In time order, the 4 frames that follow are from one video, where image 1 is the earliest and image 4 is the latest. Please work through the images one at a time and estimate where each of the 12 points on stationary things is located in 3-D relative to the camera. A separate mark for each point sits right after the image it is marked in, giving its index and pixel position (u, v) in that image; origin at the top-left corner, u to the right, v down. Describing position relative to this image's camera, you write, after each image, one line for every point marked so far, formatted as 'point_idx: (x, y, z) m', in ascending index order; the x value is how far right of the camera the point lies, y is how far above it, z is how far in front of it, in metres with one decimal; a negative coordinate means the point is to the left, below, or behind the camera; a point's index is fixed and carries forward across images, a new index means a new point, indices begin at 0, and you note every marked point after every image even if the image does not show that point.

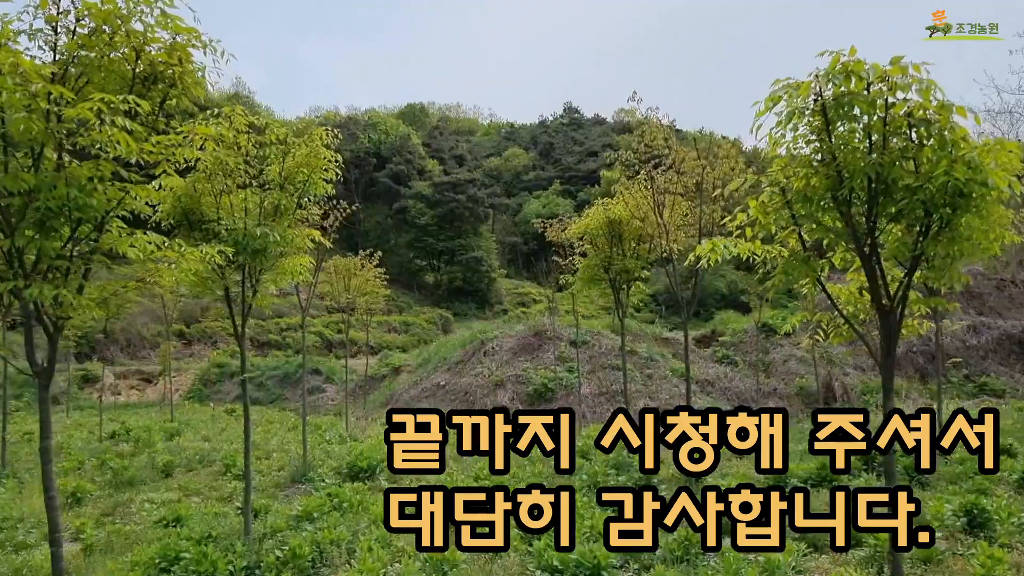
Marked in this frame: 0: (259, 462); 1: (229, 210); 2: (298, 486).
0: (-3.6, -2.5, +9.0) m
1: (-2.5, +0.7, +5.5) m
2: (-2.7, -2.5, +7.9) m
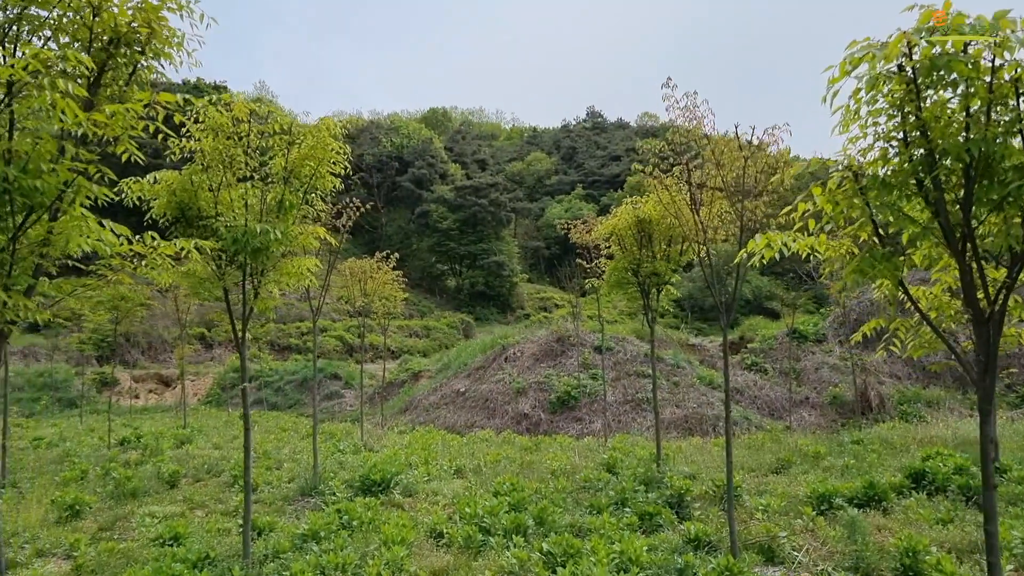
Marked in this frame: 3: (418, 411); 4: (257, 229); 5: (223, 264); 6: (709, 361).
0: (-3.4, -2.5, +8.6) m
1: (-2.3, +0.7, +5.1) m
2: (-2.5, -2.5, +7.5) m
3: (-2.5, -3.2, +16.6) m
4: (-2.0, +0.5, +4.9) m
5: (-2.4, +0.2, +5.2) m
6: (+6.1, -2.2, +19.3) m
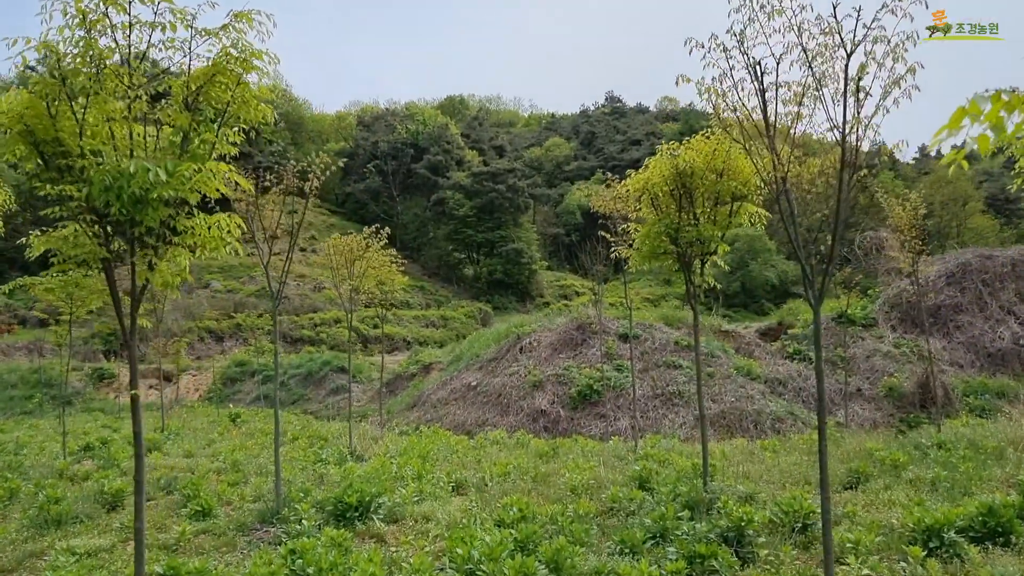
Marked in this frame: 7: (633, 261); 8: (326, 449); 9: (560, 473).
0: (-3.2, -2.3, +7.2) m
1: (-2.4, +0.9, +3.6) m
2: (-2.4, -2.3, +6.0) m
3: (-2.1, -2.9, +15.1) m
4: (-2.0, +0.6, +3.3) m
5: (-2.4, +0.4, +3.7) m
6: (+6.5, -1.7, +17.6) m
7: (+1.4, +0.3, +7.3) m
8: (-2.7, -2.3, +9.1) m
9: (+0.6, -2.3, +7.8) m
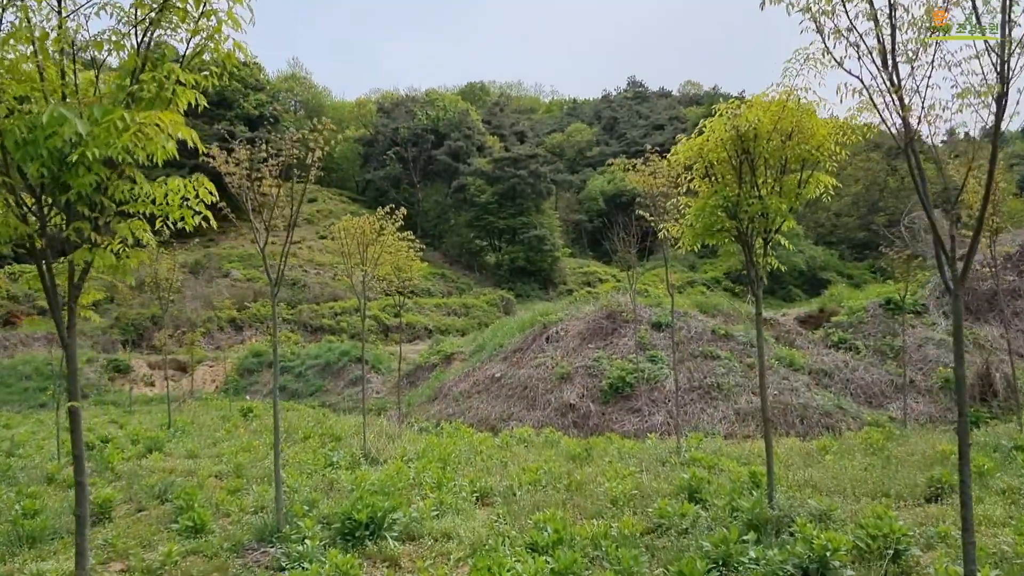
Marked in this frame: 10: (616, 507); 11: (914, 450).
0: (-2.9, -2.2, +6.5) m
1: (-2.2, +0.9, +2.8) m
2: (-2.1, -2.2, +5.2) m
3: (-1.5, -2.6, +14.3) m
4: (-1.8, +0.7, +2.5) m
5: (-2.2, +0.5, +2.9) m
6: (+7.2, -1.3, +16.5) m
7: (+1.7, +0.5, +6.4) m
8: (-2.3, -2.2, +8.4) m
9: (+0.9, -2.1, +6.9) m
10: (+1.0, -2.1, +6.1) m
11: (+5.6, -2.2, +8.6) m
